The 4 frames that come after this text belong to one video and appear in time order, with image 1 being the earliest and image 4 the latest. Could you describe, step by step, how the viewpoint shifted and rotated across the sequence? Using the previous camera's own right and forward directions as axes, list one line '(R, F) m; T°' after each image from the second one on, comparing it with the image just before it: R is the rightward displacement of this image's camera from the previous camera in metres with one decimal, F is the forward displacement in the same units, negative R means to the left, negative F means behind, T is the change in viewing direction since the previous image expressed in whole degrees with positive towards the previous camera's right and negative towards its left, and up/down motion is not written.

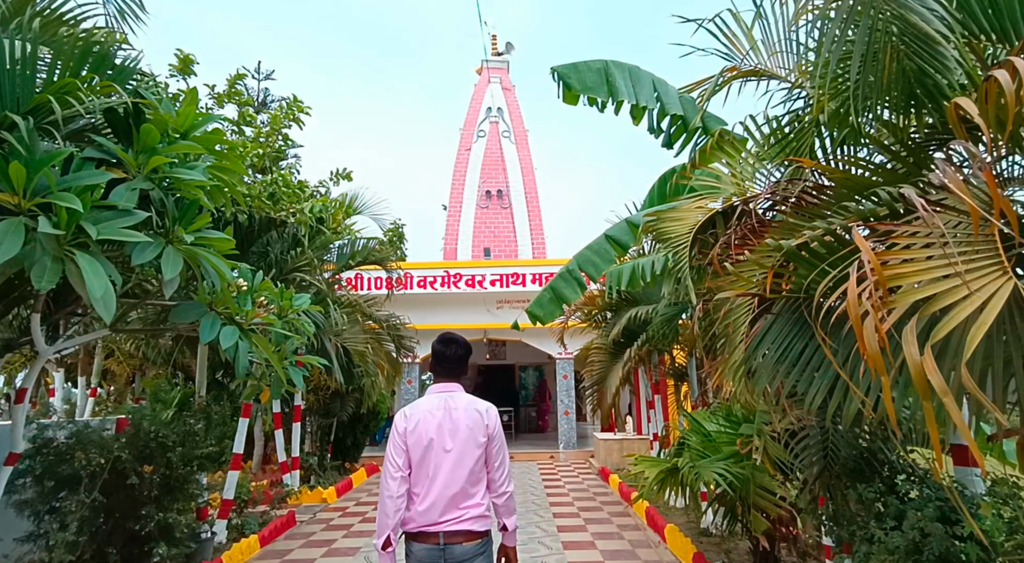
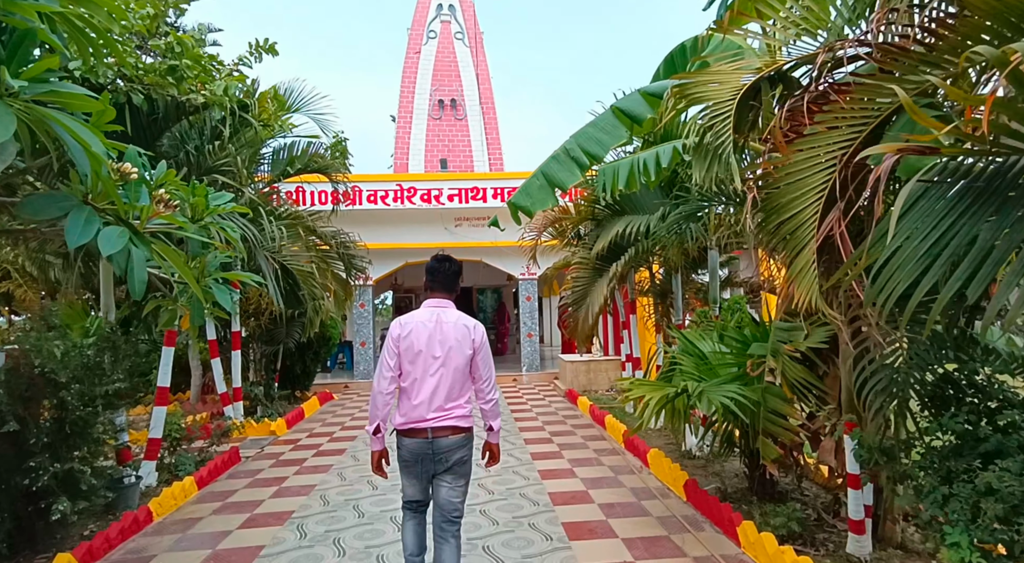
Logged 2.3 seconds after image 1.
(-0.1, +0.7) m; +5°
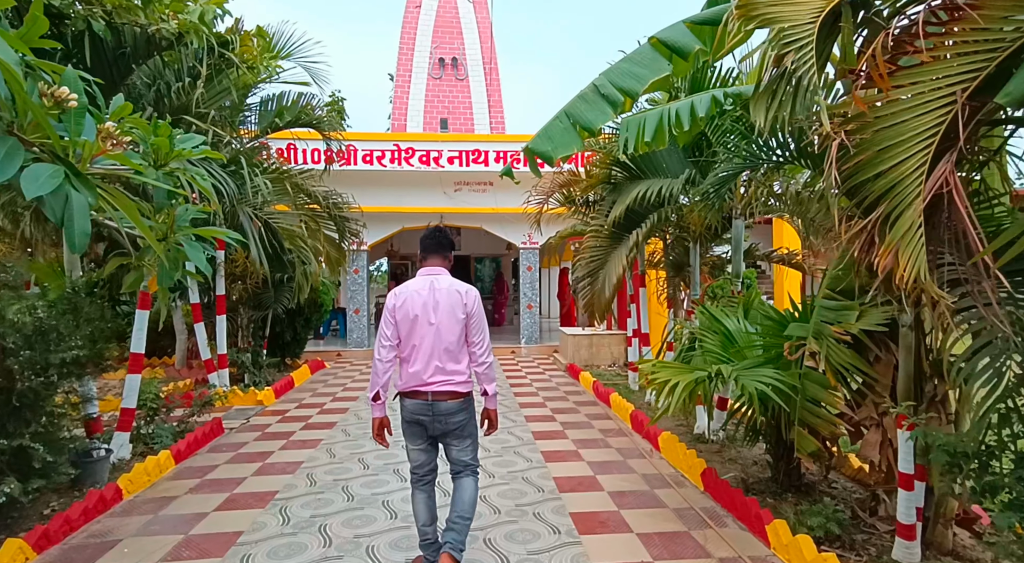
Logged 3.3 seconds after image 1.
(-0.1, +0.4) m; 0°
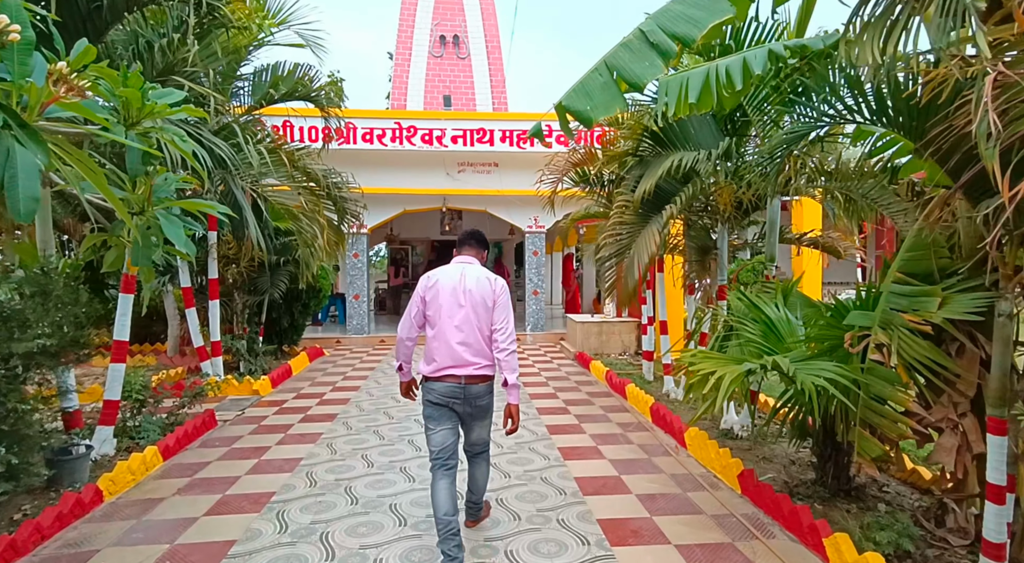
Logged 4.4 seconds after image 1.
(-0.1, +0.4) m; 0°
